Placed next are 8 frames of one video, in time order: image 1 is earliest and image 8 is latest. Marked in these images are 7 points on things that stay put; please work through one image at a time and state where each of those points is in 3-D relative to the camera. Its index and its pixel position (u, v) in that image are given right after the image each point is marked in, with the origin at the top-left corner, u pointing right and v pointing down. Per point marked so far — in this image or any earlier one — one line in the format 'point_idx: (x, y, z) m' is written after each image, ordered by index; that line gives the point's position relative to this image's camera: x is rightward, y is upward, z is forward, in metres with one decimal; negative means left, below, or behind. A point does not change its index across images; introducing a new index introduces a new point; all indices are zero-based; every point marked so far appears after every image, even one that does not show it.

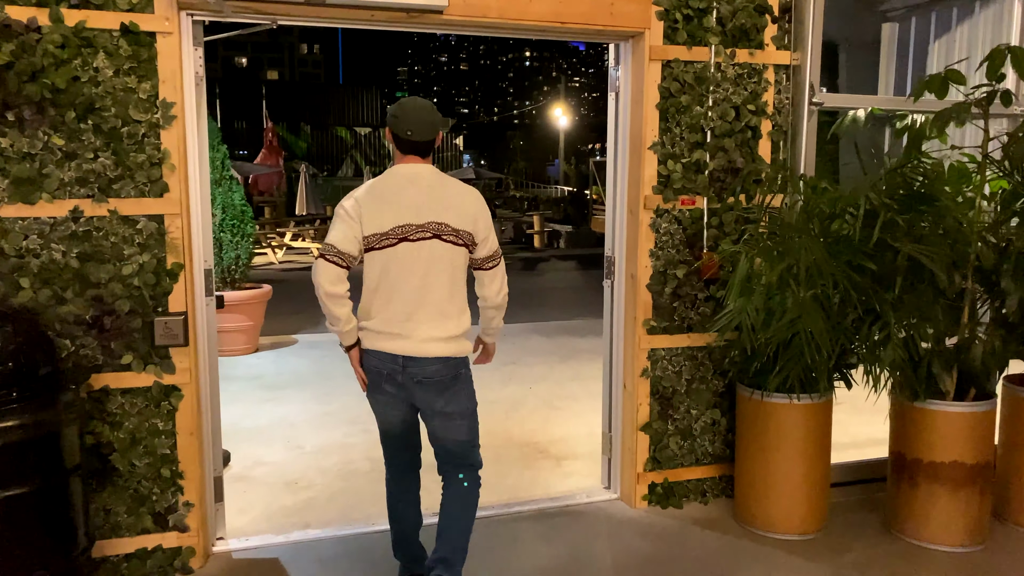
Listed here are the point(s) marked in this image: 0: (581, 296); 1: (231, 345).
0: (+1.0, -0.1, +12.6) m
1: (-2.5, -0.5, +7.4) m
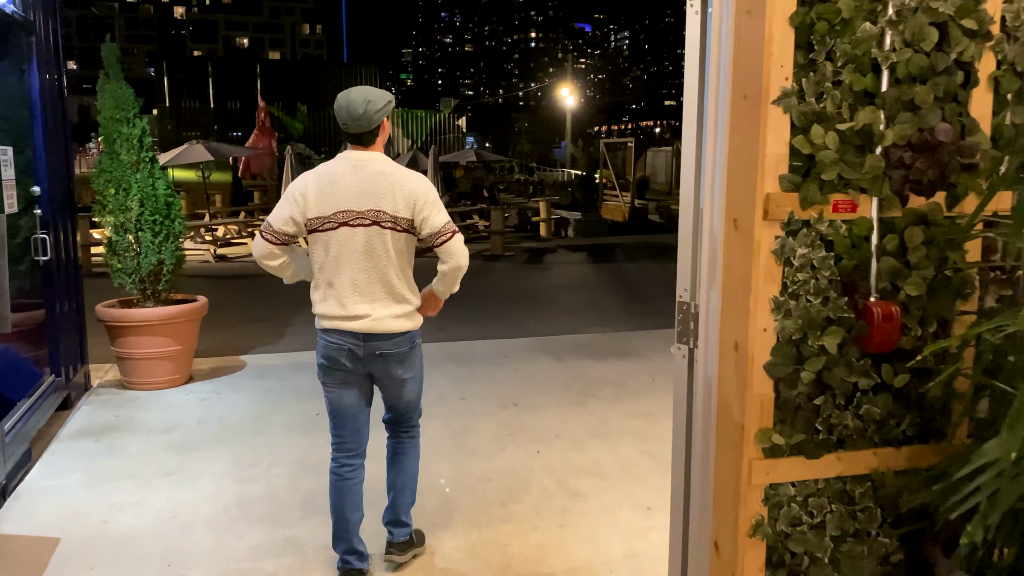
0: (+1.1, 0.0, +10.9) m
1: (-2.5, -0.6, +5.7) m
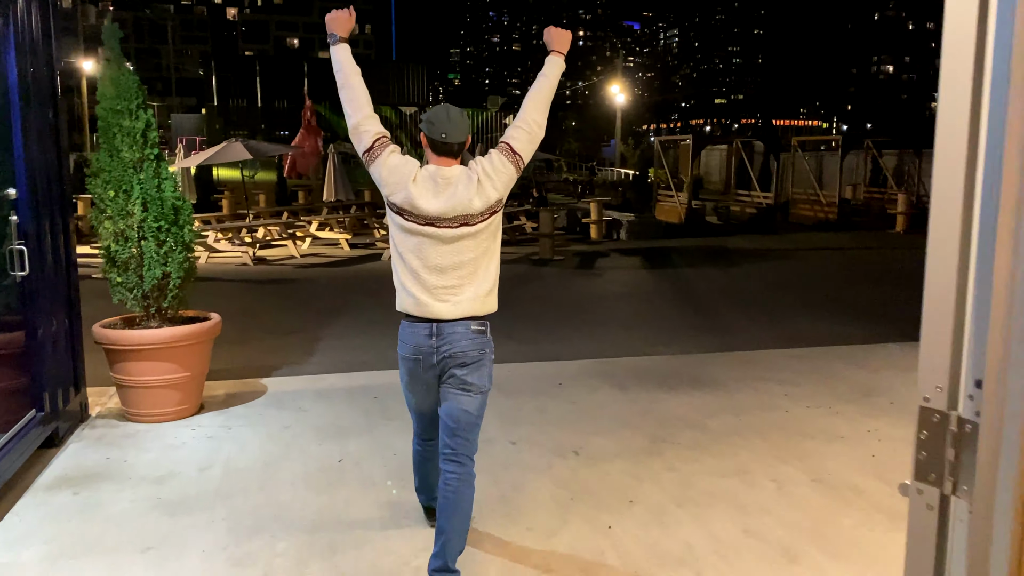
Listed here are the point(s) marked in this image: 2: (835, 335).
0: (+1.7, -0.2, +10.0) m
1: (-2.2, -0.7, +5.0) m
2: (+3.1, -0.5, +7.9) m
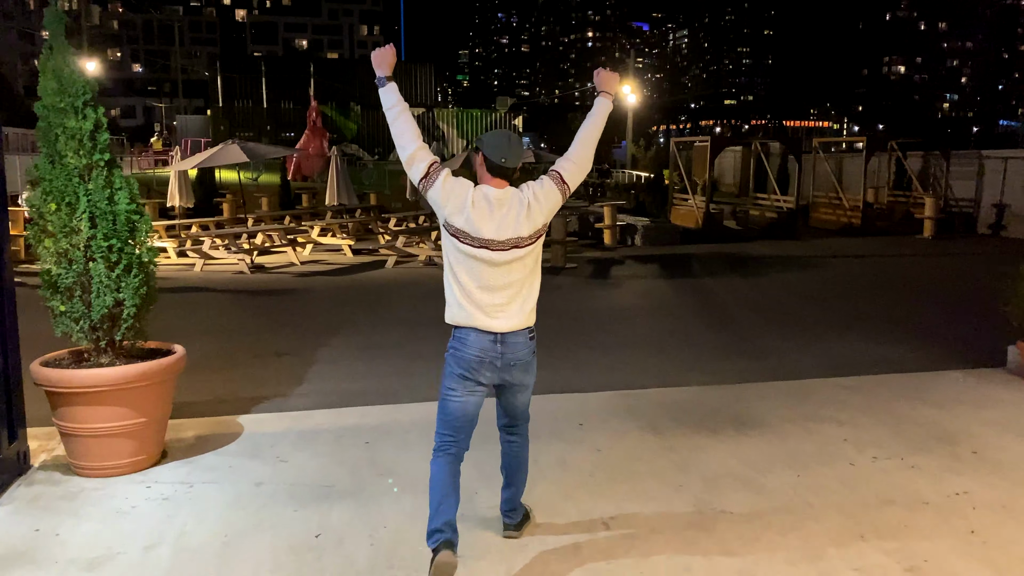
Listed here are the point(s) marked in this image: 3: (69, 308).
0: (+1.8, -0.3, +9.2) m
1: (-2.1, -0.9, +4.2) m
2: (+3.2, -0.6, +7.1) m
3: (-2.3, -0.1, +4.2) m
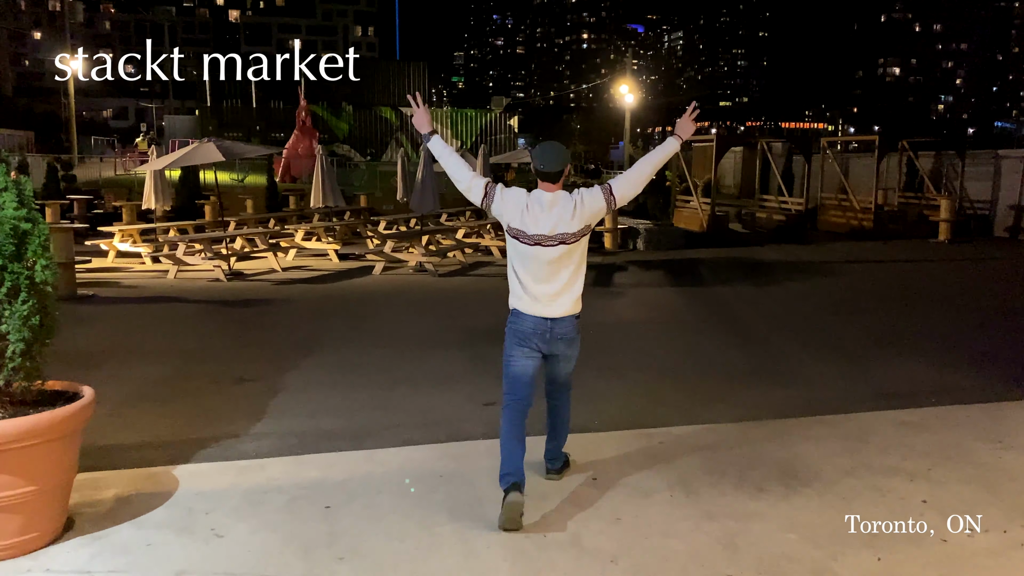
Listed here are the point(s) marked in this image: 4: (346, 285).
0: (+1.8, -0.5, +8.2) m
1: (-2.1, -1.0, +3.3) m
2: (+3.2, -0.7, +6.1) m
3: (-2.3, -0.2, +3.2) m
4: (-2.5, 0.0, +12.5) m
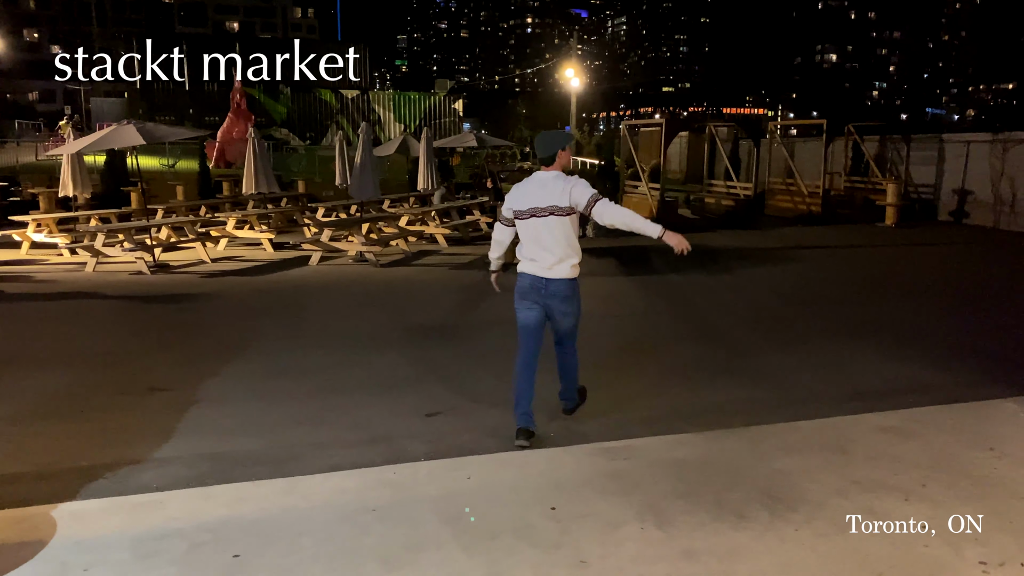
0: (+1.3, -0.4, +7.7) m
1: (-2.3, -1.0, +2.5) m
2: (+2.8, -0.7, +5.7) m
3: (-2.5, -0.3, +2.5) m
4: (-3.3, +0.2, +11.7) m
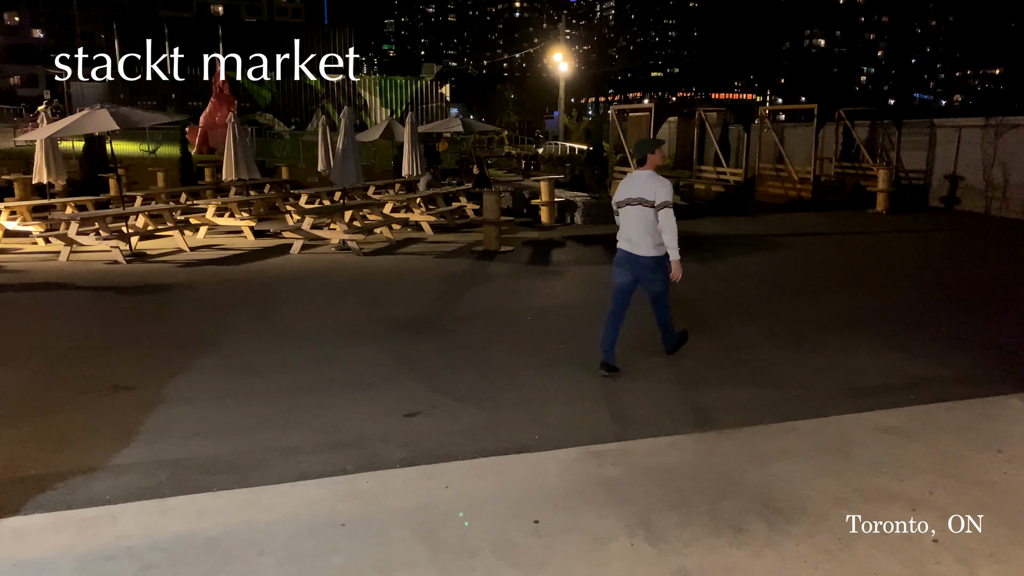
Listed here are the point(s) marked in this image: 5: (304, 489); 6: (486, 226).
0: (+1.2, -0.3, +7.5) m
1: (-2.3, -1.0, +2.3) m
2: (+2.7, -0.6, +5.5) m
3: (-2.5, -0.3, +2.2) m
4: (-3.5, +0.3, +11.3) m
5: (-0.9, -0.9, +3.6) m
6: (-0.4, +0.9, +12.3) m
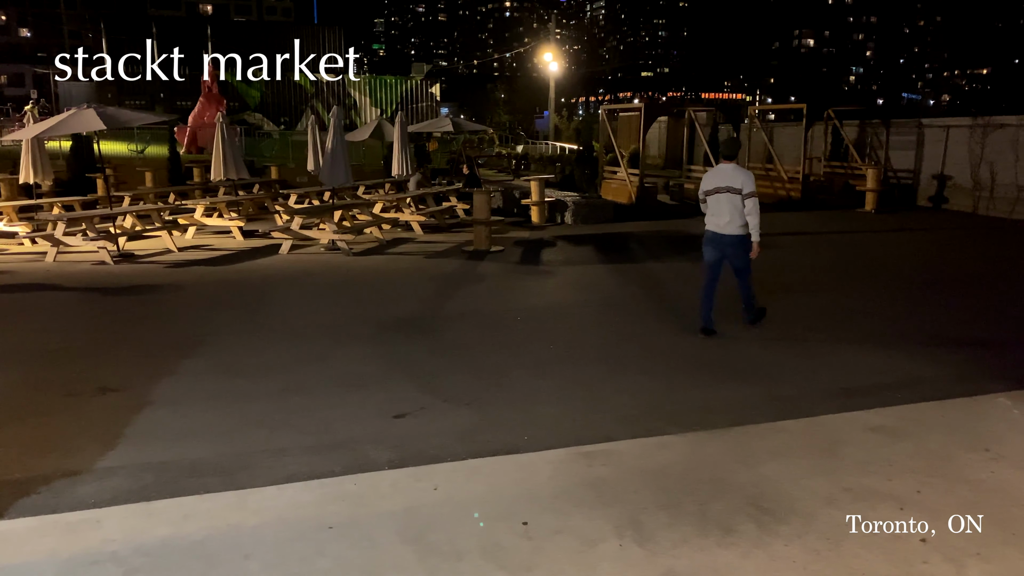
0: (+1.1, -0.3, +7.5) m
1: (-2.4, -1.1, +2.2) m
2: (+2.6, -0.6, +5.5) m
3: (-2.6, -0.3, +2.1) m
4: (-3.7, +0.3, +11.3) m
5: (-1.0, -0.9, +3.6) m
6: (-0.5, +0.9, +12.3) m
